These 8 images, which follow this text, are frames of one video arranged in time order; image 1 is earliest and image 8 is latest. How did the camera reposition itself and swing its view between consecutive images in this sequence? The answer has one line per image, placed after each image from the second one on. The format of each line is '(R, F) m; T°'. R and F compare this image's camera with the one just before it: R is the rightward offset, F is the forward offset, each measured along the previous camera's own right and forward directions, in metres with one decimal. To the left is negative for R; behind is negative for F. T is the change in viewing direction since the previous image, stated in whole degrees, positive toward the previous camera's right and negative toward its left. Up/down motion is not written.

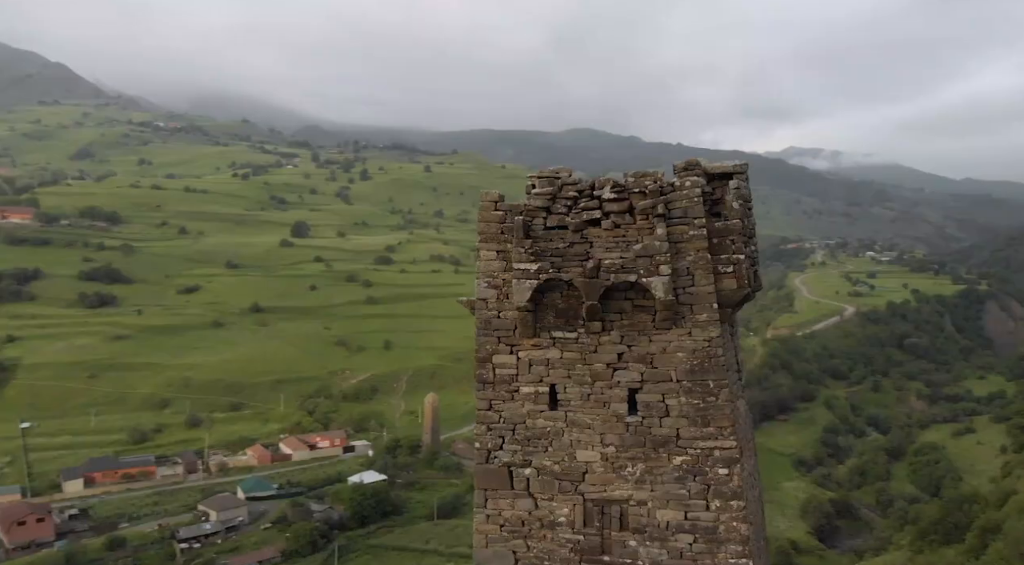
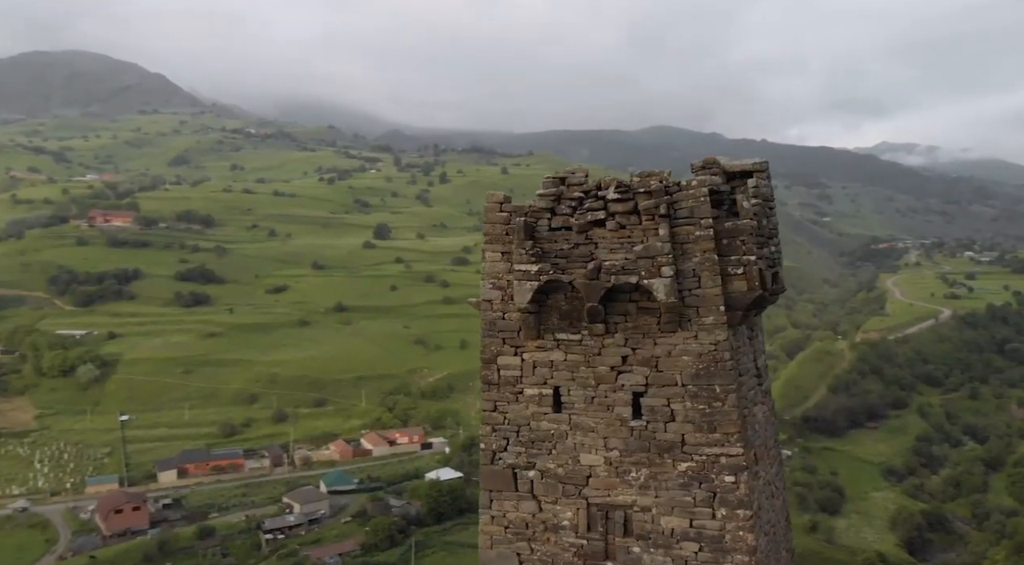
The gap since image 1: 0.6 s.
(+1.6, +0.1) m; -7°
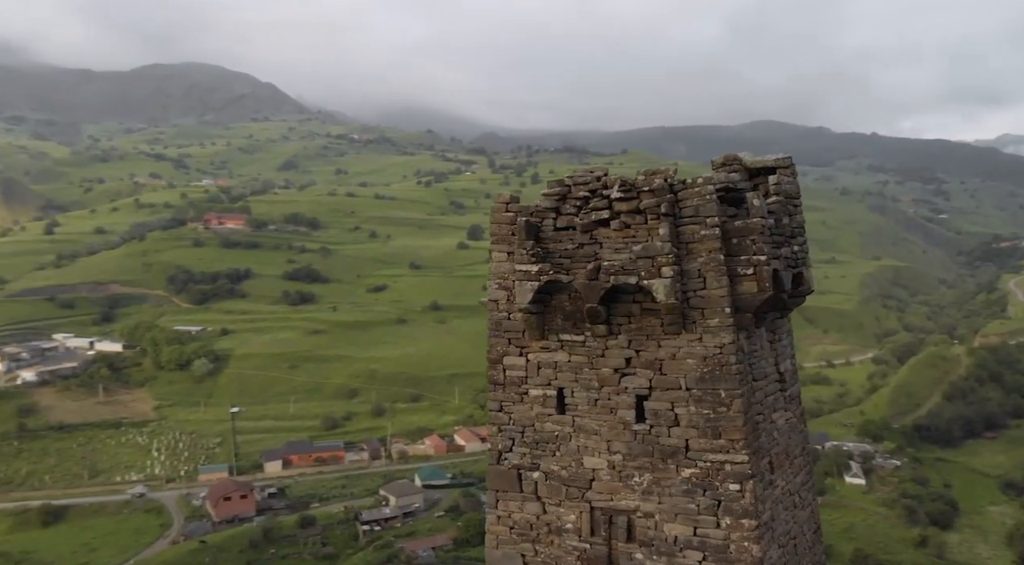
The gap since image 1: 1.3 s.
(+1.9, +0.1) m; -8°
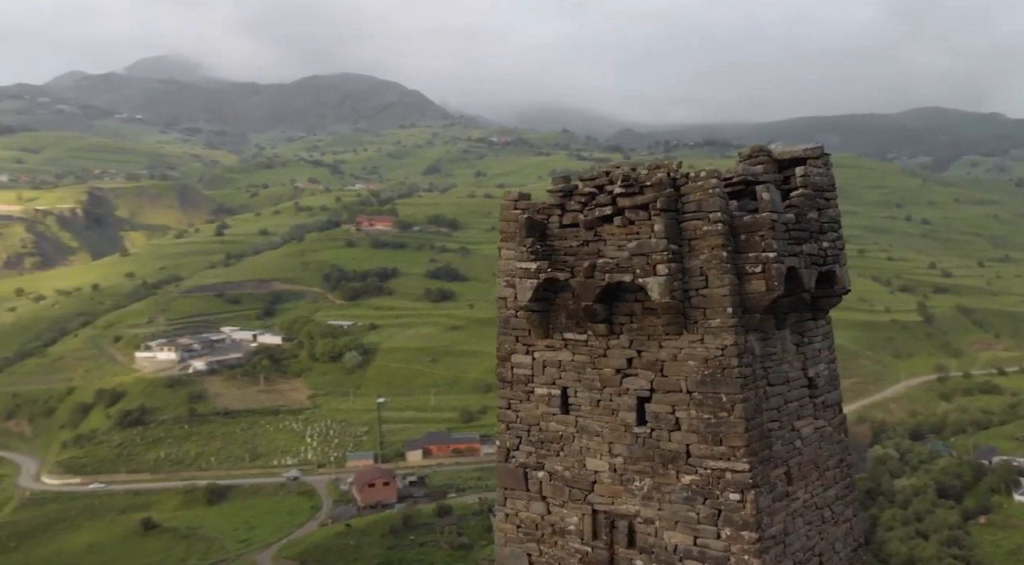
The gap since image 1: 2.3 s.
(+2.7, +0.3) m; -12°
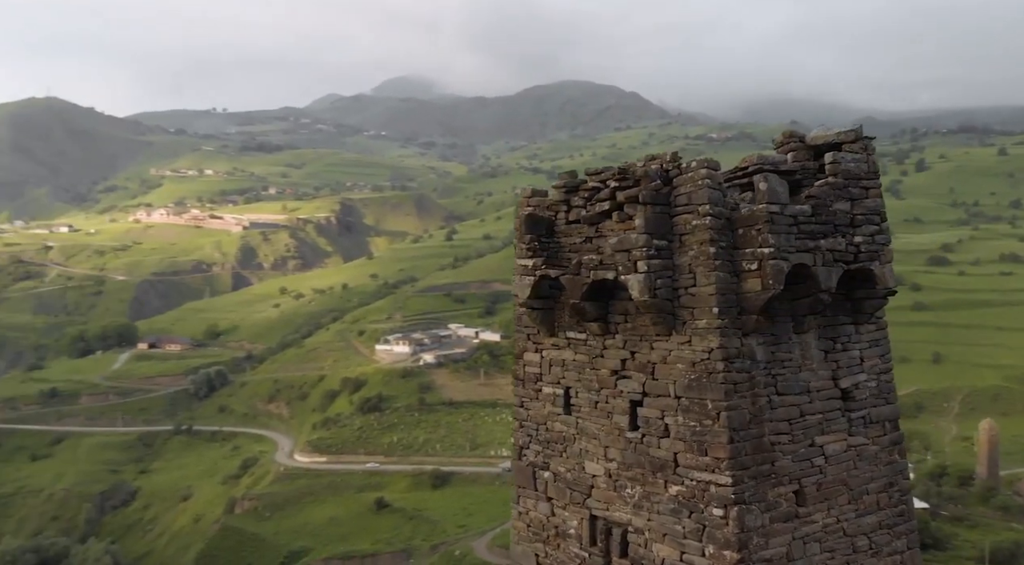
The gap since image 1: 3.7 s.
(+4.1, +0.7) m; -19°
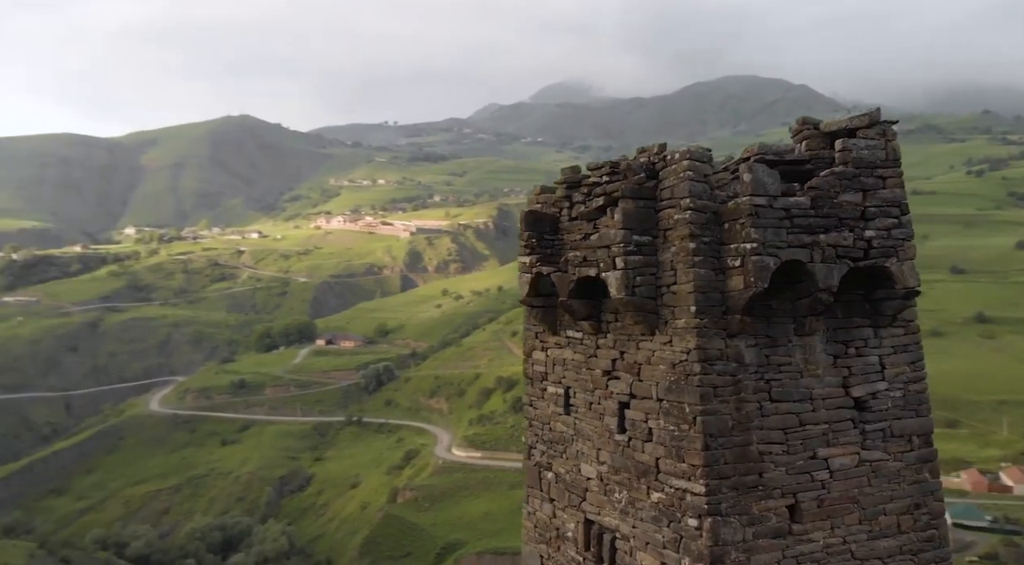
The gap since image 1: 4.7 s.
(+2.9, +0.4) m; -13°
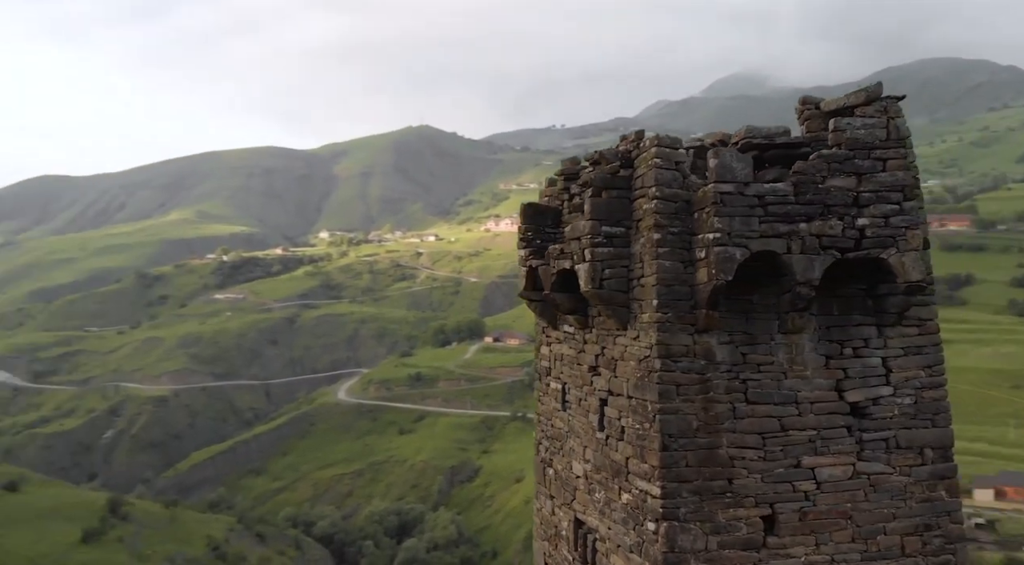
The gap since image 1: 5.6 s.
(+3.0, +0.4) m; -14°
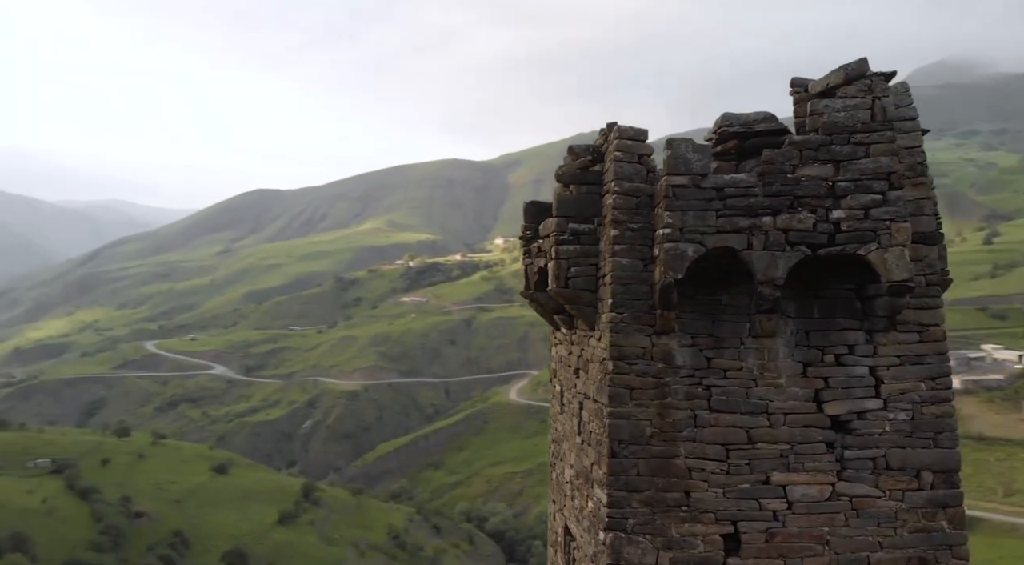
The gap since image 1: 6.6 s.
(+2.9, +0.5) m; -14°
